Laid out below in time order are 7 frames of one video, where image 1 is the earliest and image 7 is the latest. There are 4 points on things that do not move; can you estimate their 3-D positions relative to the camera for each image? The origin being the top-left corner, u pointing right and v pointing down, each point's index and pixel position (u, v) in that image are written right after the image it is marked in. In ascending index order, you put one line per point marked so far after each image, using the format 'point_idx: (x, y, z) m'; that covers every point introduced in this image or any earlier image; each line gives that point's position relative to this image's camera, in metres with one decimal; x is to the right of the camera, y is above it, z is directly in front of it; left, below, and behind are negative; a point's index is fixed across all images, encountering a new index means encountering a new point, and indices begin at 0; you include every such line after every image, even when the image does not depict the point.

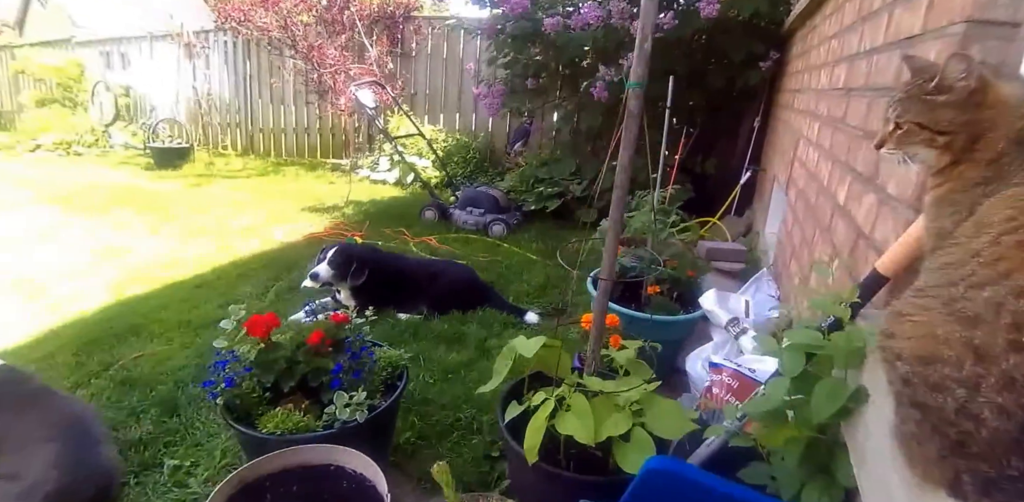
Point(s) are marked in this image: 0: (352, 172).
0: (-2.3, +1.2, +8.2) m
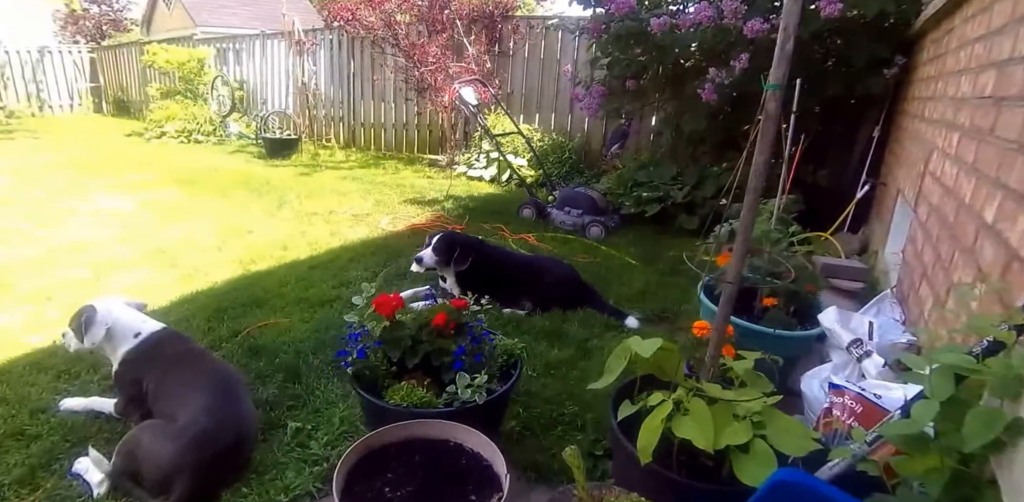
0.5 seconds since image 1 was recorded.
0: (-0.9, +1.3, +8.4) m
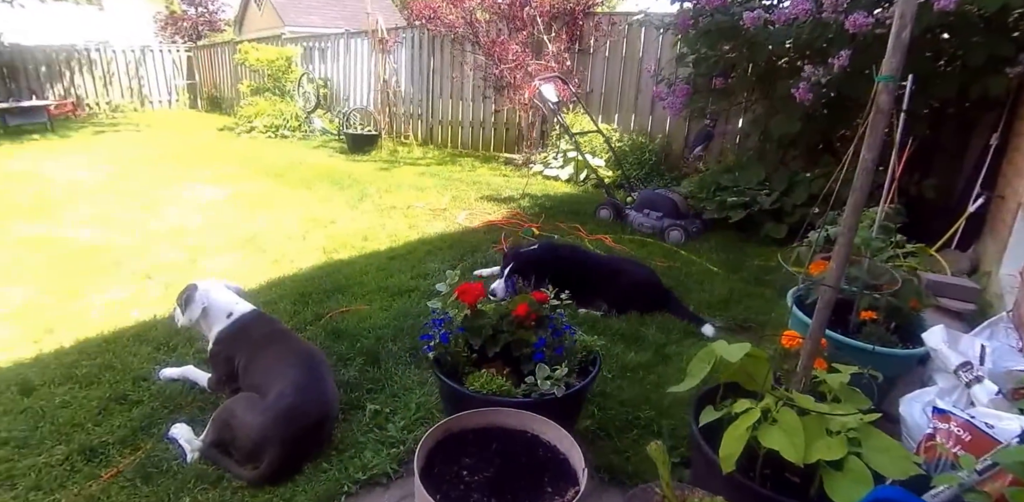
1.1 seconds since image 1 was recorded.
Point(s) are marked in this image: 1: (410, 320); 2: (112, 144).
0: (+0.2, +1.3, +8.5) m
1: (-0.6, -0.4, +3.1) m
2: (-5.7, +1.5, +7.8) m
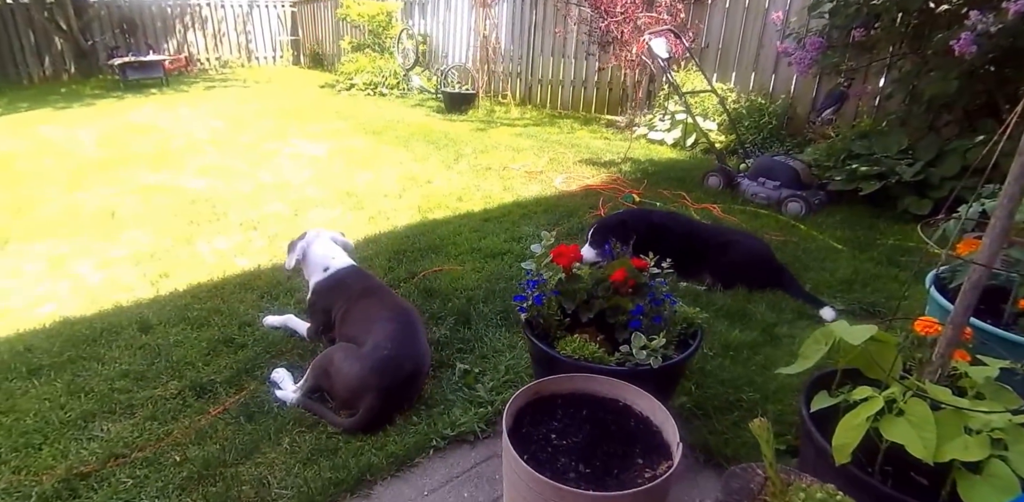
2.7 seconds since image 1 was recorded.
0: (+1.7, +1.8, +8.1) m
1: (-0.1, -0.2, +3.0) m
2: (-4.2, +2.3, +8.4) m
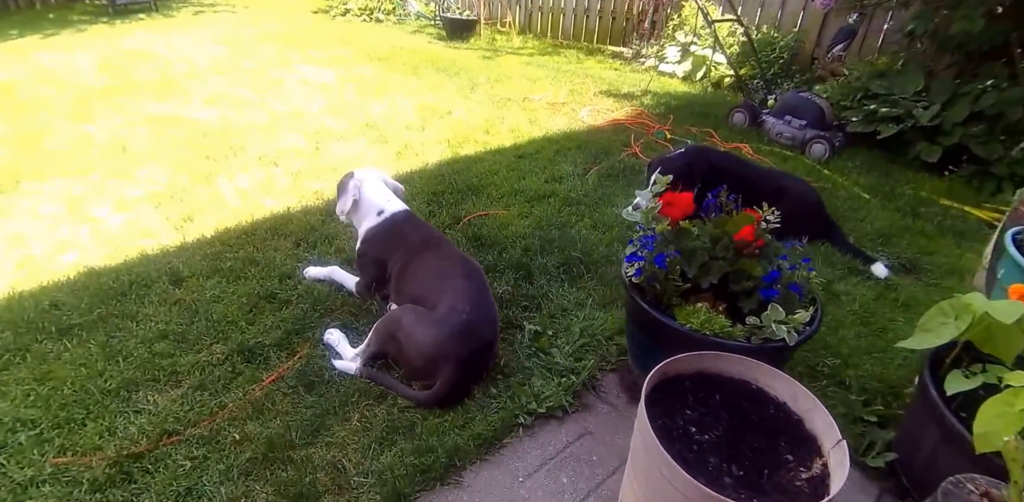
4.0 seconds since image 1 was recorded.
0: (+1.8, +2.6, +7.7) m
1: (+0.2, +0.1, +2.8) m
2: (-4.2, +3.1, +7.7) m
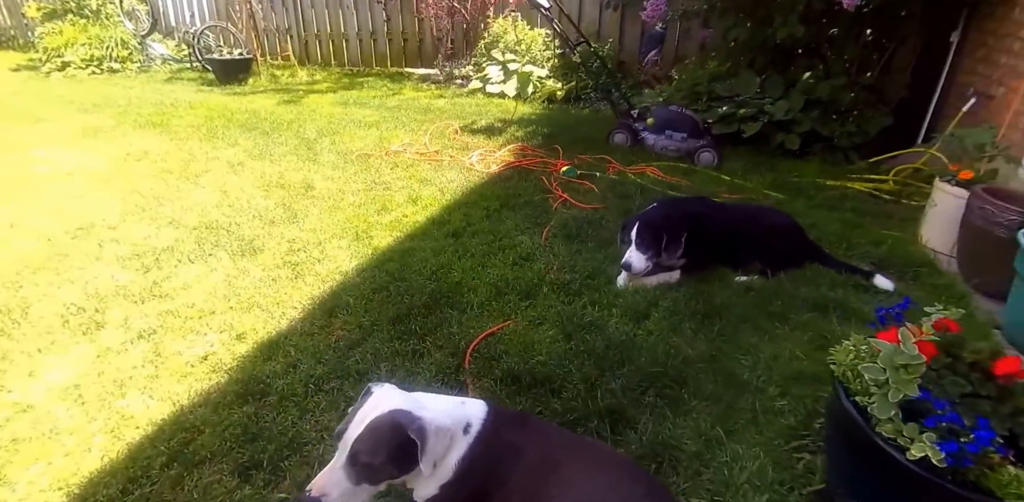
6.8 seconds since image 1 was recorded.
0: (-0.6, +2.2, +7.2) m
1: (+0.3, -0.3, +2.2) m
2: (-6.1, +1.5, +5.0) m
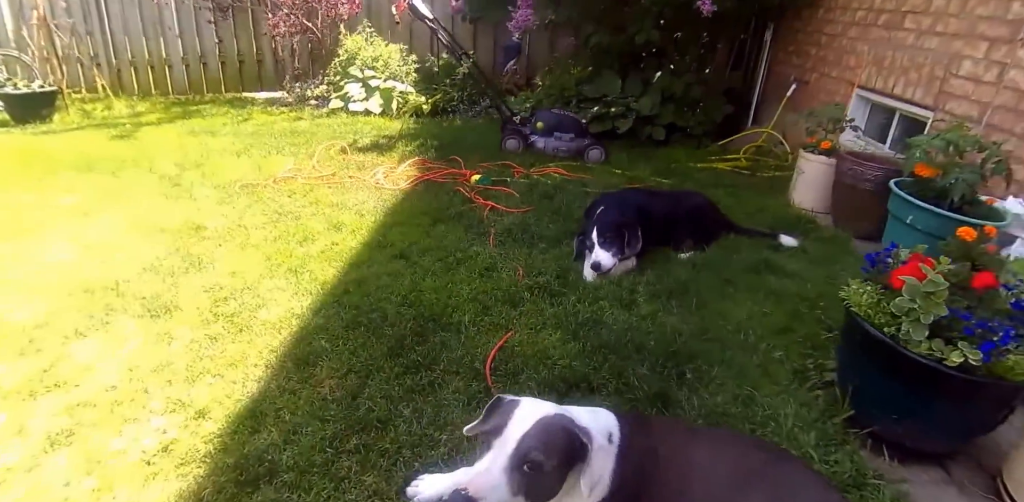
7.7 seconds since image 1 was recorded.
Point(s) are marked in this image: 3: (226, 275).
0: (-2.3, +1.8, +6.7) m
1: (+0.3, -0.3, +2.1) m
2: (-6.8, +0.5, +3.1) m
3: (-1.3, -0.1, +2.5) m
